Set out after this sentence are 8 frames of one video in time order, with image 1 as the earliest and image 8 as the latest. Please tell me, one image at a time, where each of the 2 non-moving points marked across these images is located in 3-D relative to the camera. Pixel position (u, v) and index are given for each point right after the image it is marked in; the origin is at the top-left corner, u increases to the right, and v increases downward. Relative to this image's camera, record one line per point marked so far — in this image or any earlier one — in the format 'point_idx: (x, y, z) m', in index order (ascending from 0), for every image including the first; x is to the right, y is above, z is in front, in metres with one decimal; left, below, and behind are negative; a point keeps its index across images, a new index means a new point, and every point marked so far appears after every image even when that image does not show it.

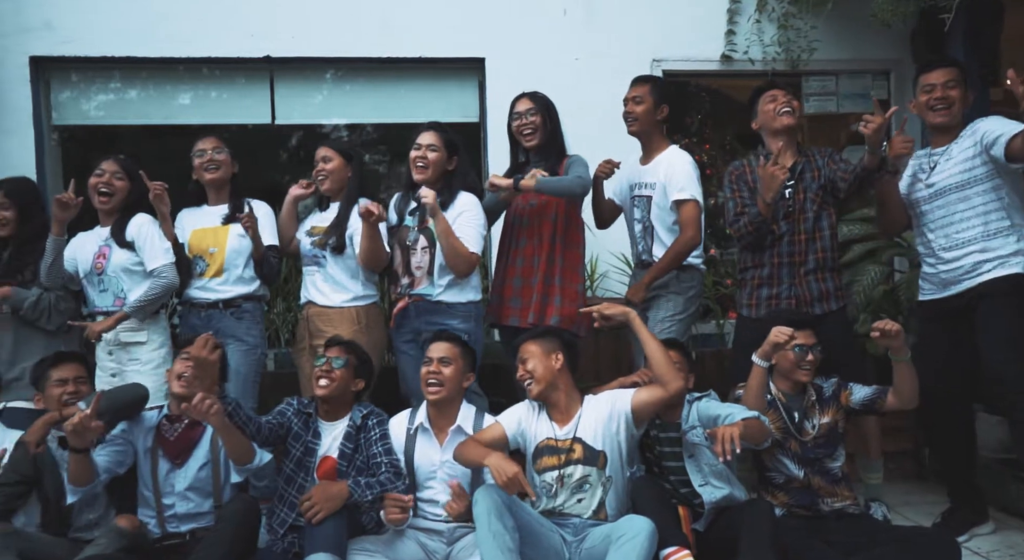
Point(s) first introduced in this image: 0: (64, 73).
0: (-2.4, +1.1, +4.0) m
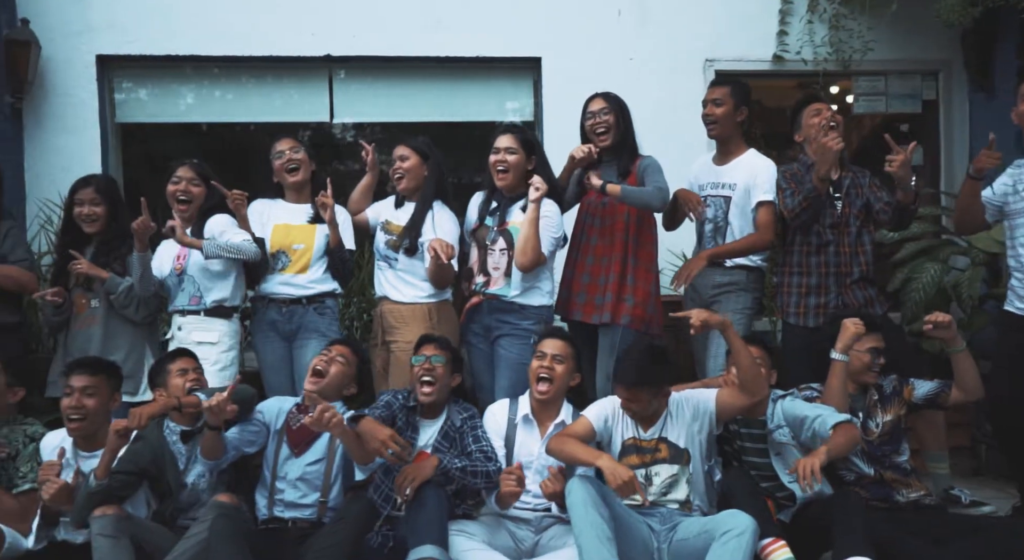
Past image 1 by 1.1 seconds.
0: (-2.1, +1.1, +4.0) m
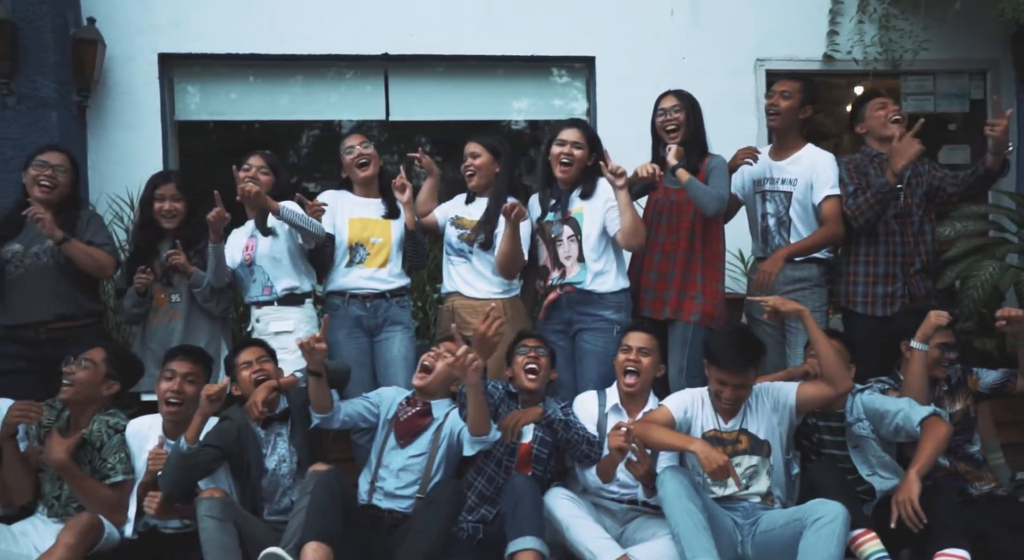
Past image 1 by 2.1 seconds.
0: (-1.8, +1.1, +4.1) m
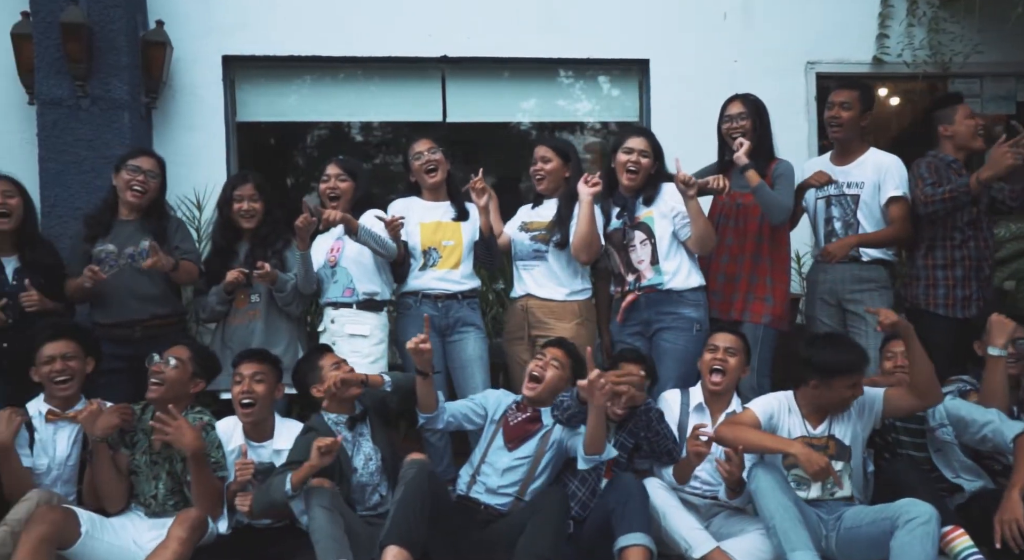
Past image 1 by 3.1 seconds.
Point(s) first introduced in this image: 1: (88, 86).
0: (-1.4, +1.1, +4.1) m
1: (-2.0, +0.9, +3.5) m
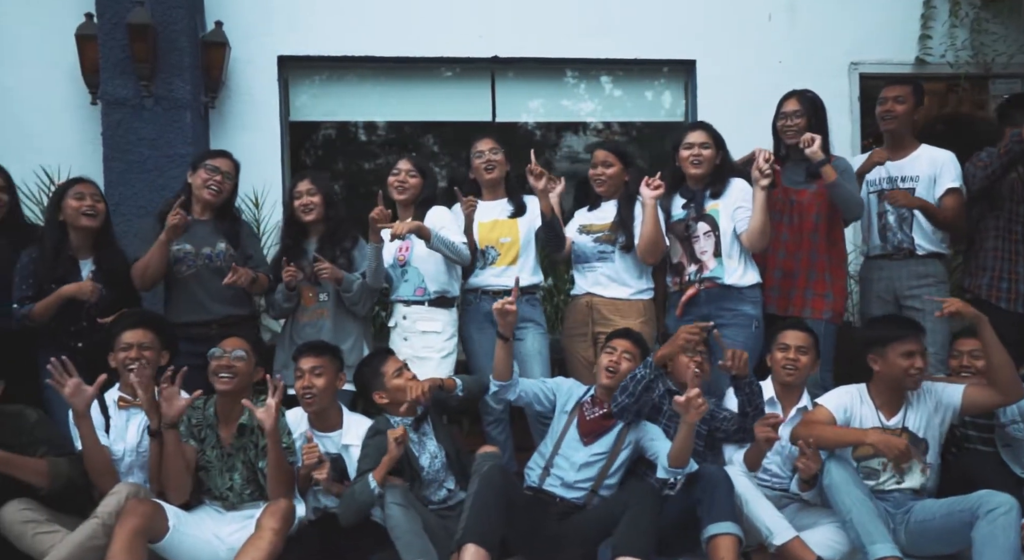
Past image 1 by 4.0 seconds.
0: (-1.2, +1.1, +4.2) m
1: (-1.7, +0.9, +3.6) m
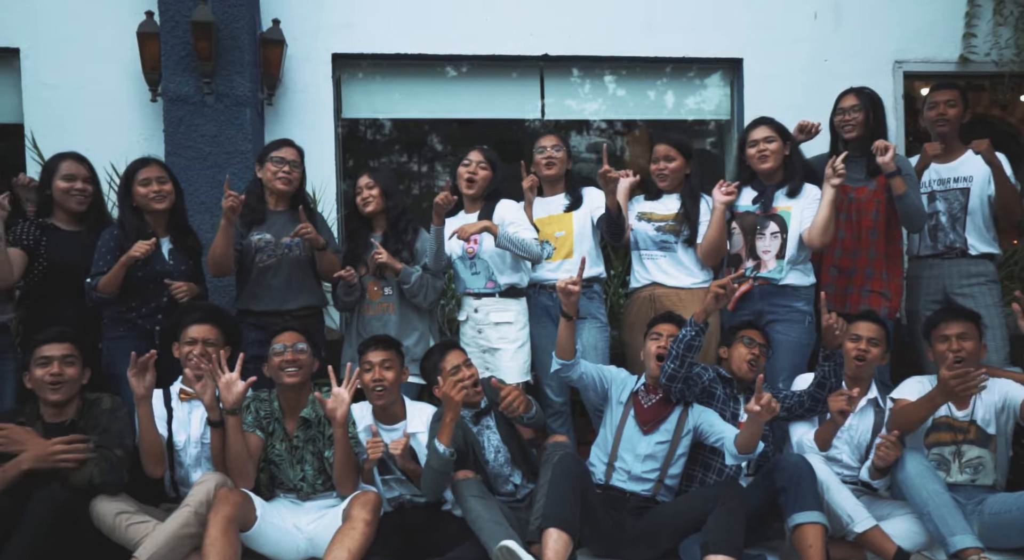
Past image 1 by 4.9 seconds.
0: (-0.9, +1.2, +4.2) m
1: (-1.4, +1.0, +3.6) m
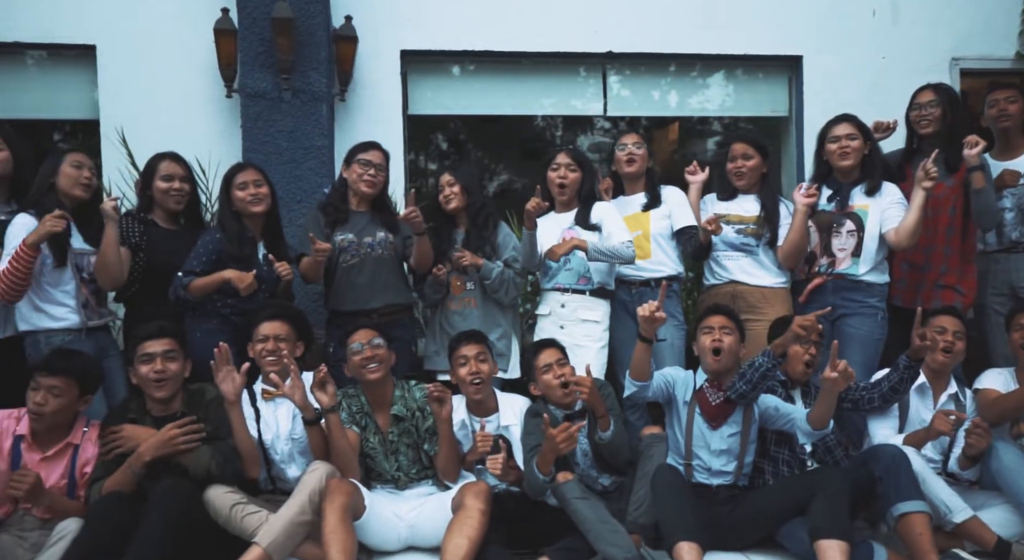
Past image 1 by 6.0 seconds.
0: (-0.5, +1.2, +4.2) m
1: (-1.1, +1.0, +3.7) m
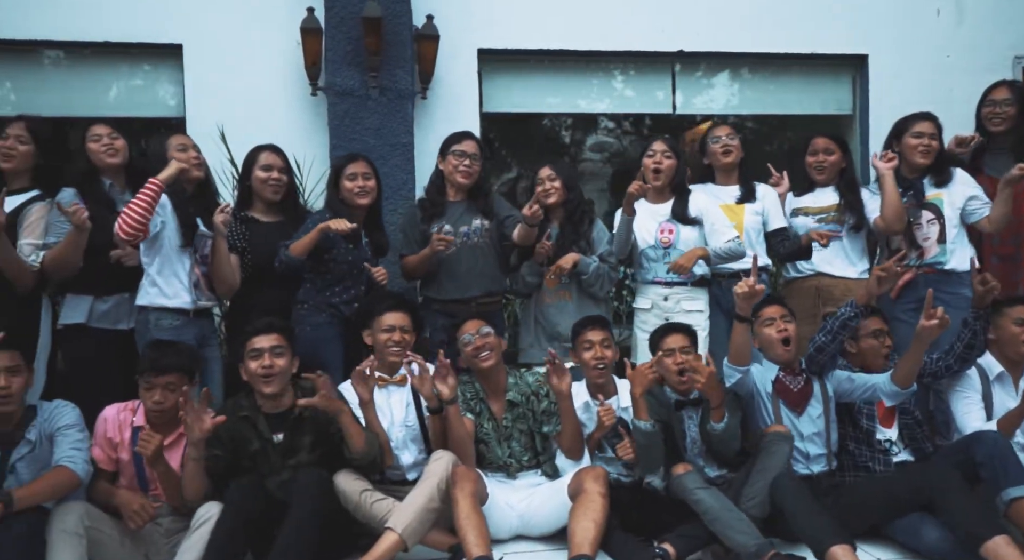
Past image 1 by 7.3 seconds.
0: (-0.1, +1.2, +4.3) m
1: (-0.7, +1.0, +3.7) m
